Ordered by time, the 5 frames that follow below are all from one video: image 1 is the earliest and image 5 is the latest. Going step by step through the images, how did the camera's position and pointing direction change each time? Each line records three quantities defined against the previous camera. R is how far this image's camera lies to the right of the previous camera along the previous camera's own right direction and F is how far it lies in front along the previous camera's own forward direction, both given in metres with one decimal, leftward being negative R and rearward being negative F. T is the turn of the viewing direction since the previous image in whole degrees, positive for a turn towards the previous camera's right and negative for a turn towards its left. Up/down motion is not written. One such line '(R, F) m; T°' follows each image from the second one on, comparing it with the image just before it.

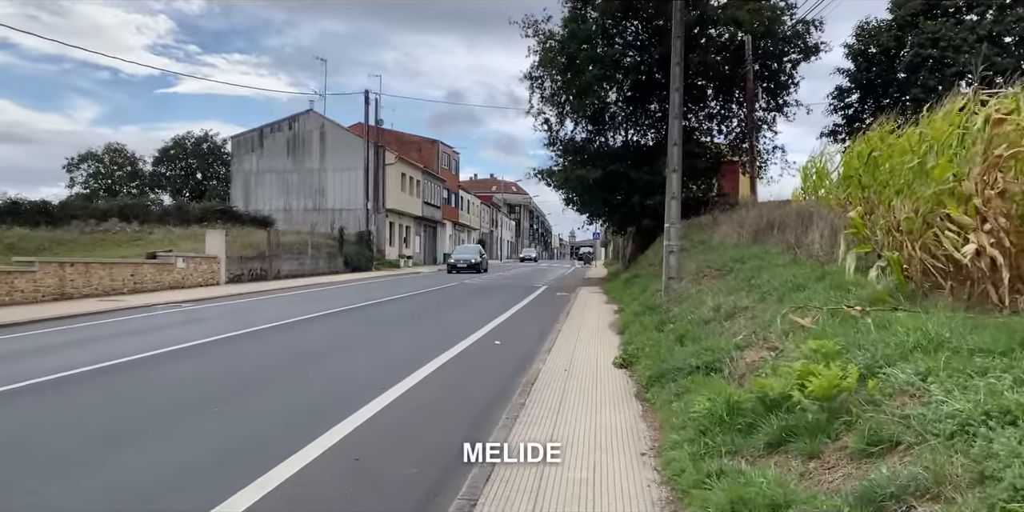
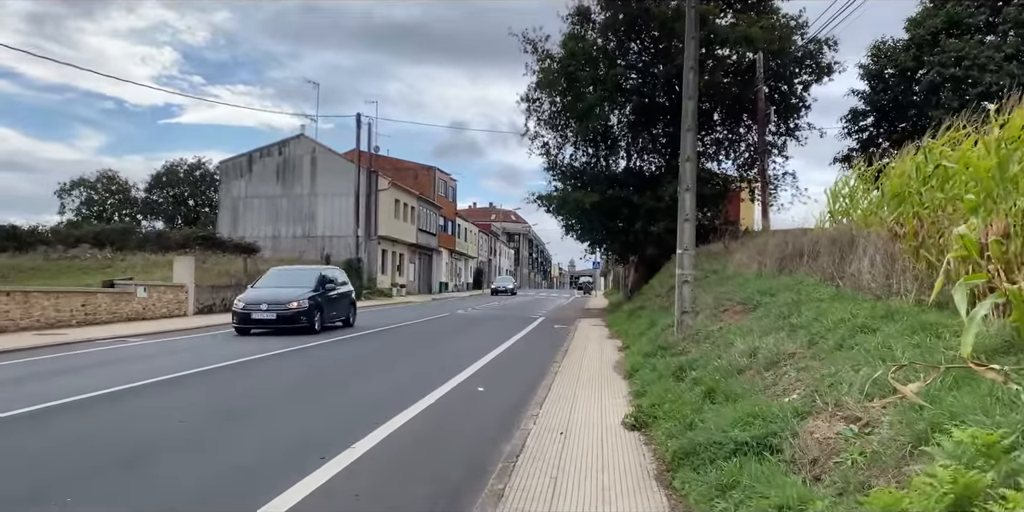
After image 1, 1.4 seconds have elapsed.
(+0.2, +1.8) m; 0°
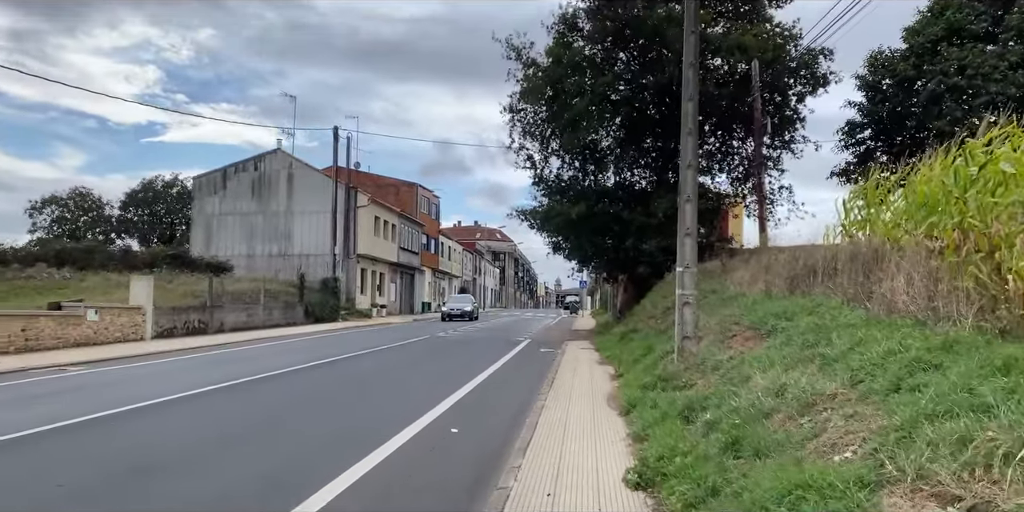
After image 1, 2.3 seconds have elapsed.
(+0.1, +1.2) m; +1°
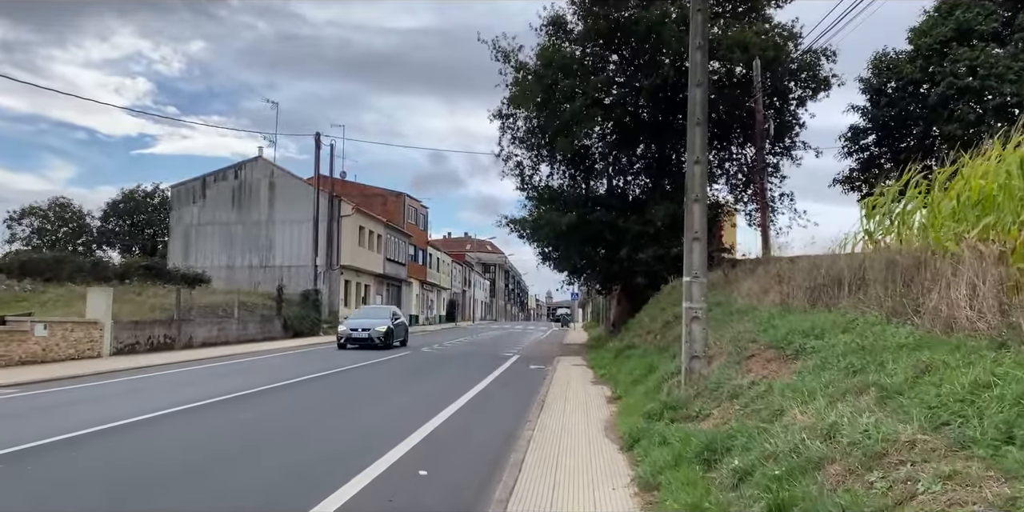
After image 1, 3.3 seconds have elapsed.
(+0.1, +1.3) m; +1°
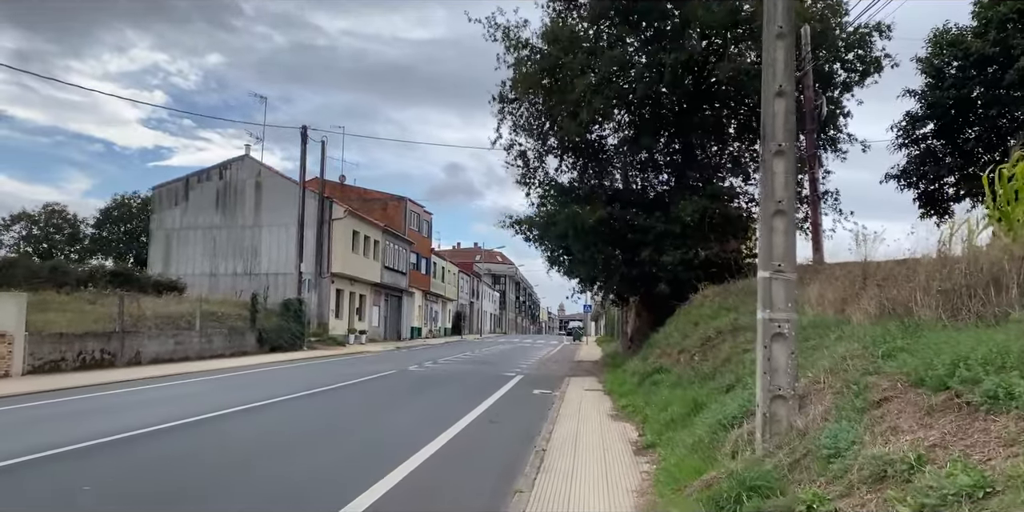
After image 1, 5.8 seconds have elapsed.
(+0.2, +3.3) m; -1°
